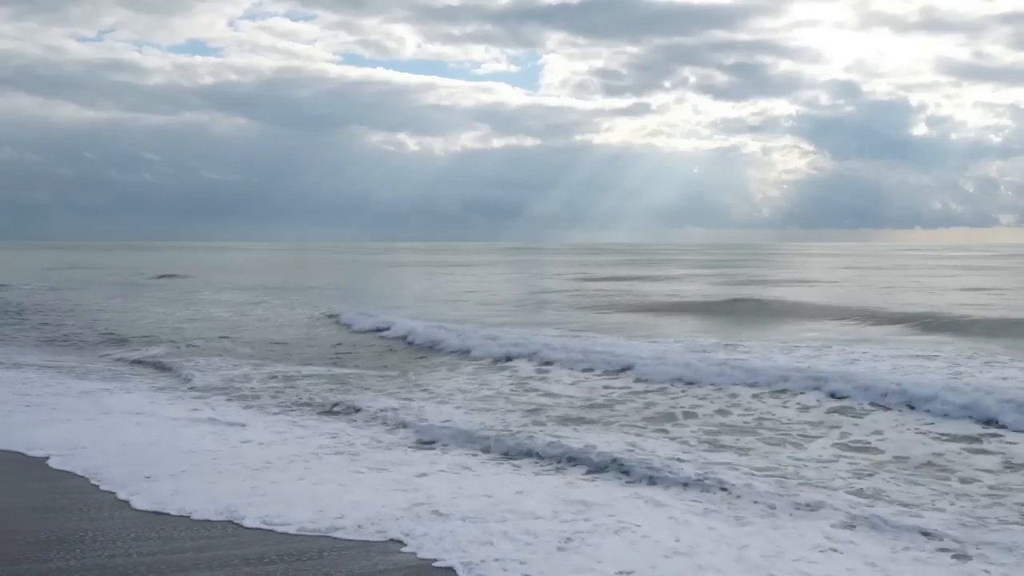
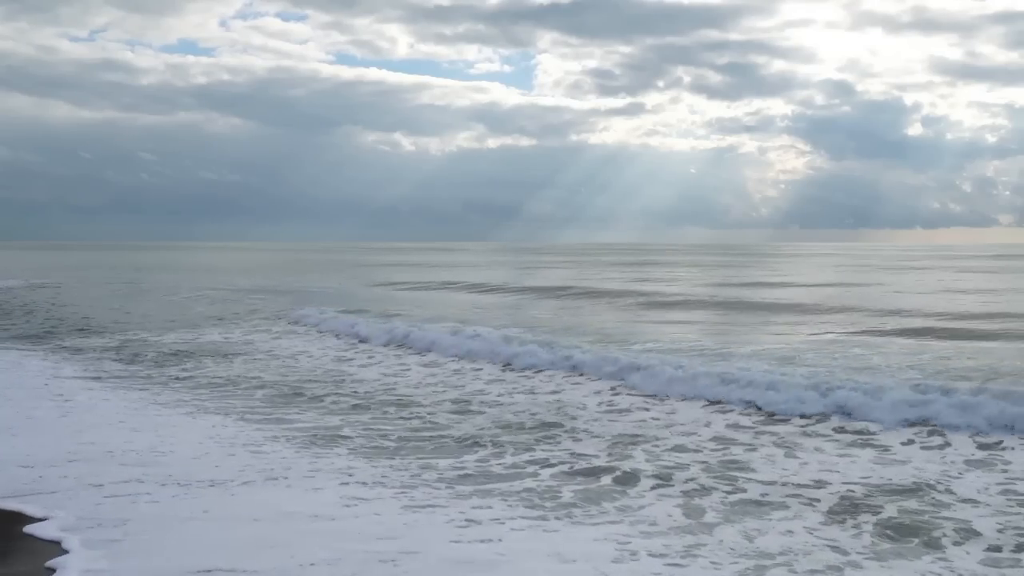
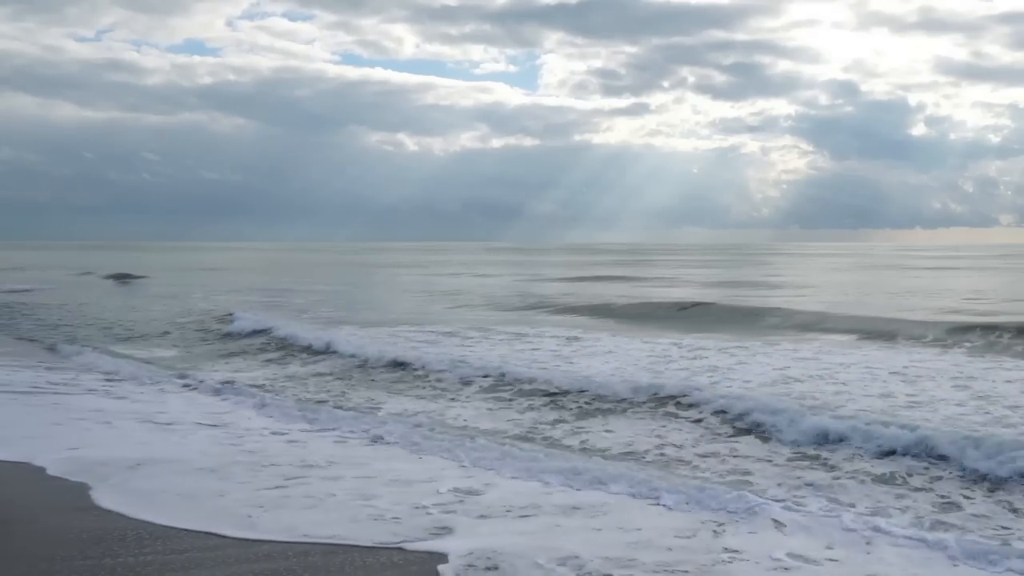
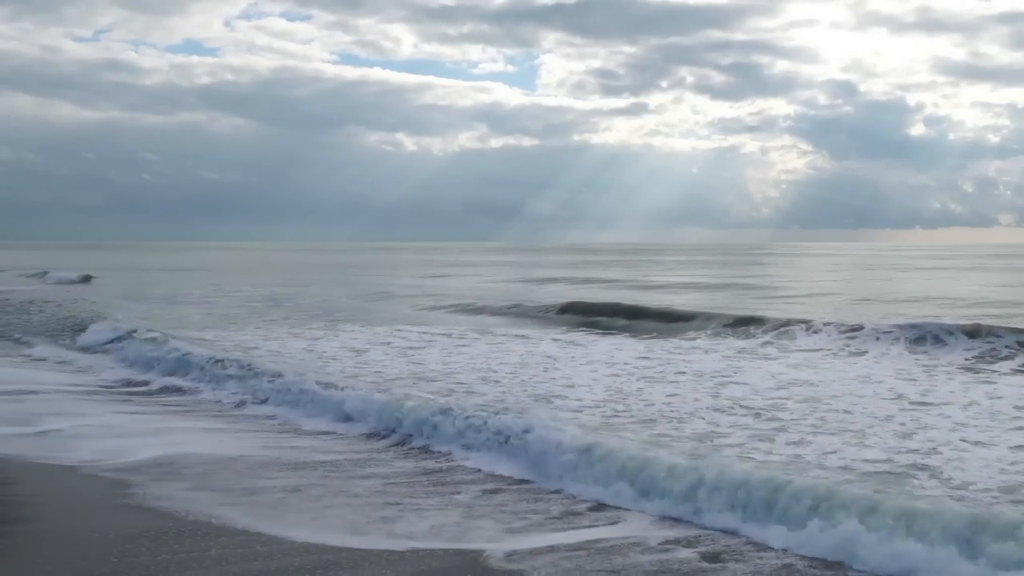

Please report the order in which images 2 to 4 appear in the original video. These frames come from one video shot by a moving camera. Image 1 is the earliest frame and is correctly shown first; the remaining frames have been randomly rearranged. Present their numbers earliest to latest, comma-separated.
3, 4, 2
